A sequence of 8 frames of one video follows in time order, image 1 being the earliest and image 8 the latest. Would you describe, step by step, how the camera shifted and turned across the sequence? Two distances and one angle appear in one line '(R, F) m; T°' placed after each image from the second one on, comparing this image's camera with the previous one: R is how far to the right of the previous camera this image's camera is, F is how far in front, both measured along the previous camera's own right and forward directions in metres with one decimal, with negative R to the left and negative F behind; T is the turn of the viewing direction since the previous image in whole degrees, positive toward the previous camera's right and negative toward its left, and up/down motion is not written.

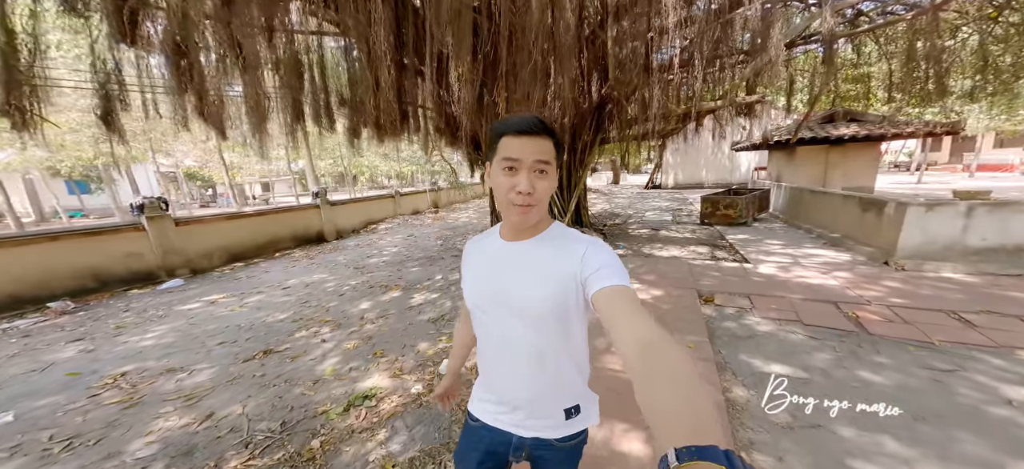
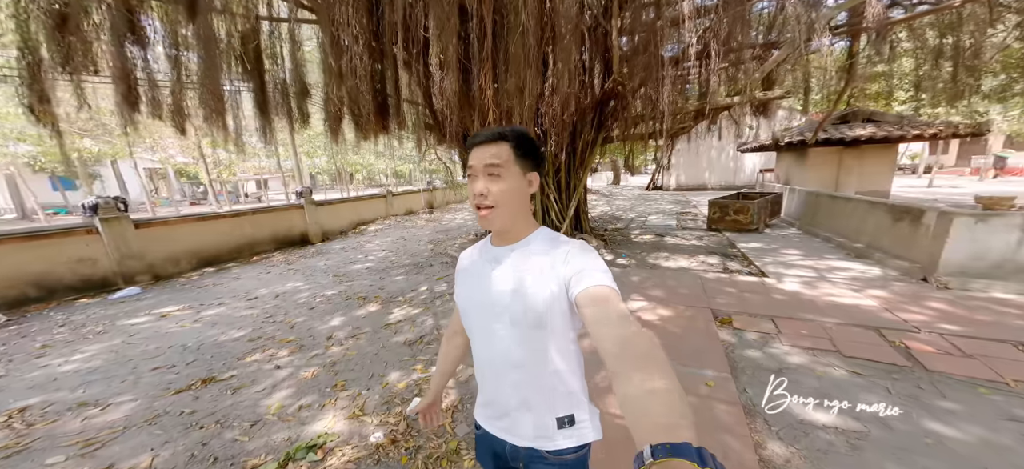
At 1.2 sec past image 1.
(+0.1, +0.4) m; 0°
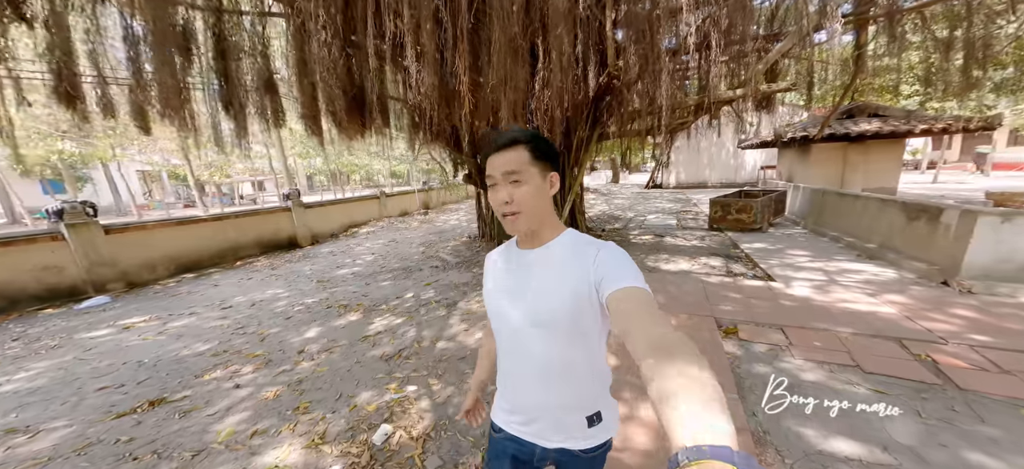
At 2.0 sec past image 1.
(+0.1, +0.2) m; 0°
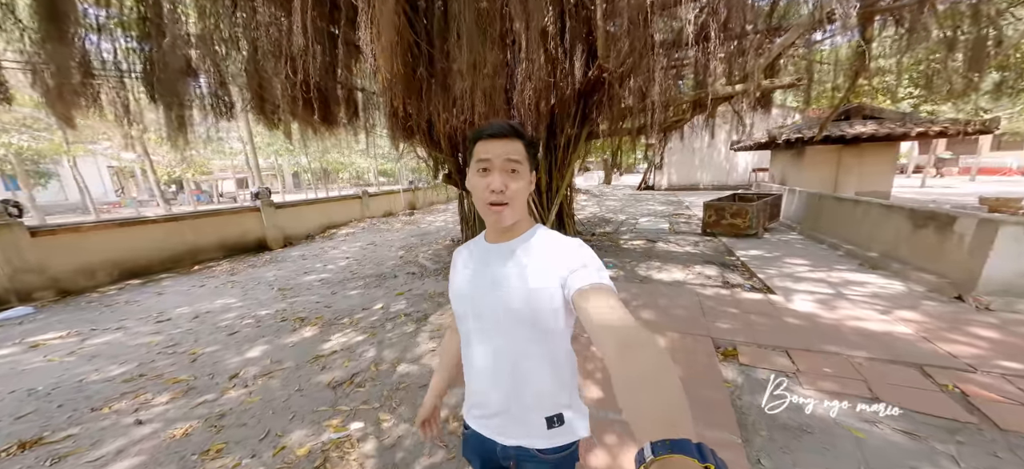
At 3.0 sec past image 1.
(+0.2, +0.3) m; +1°
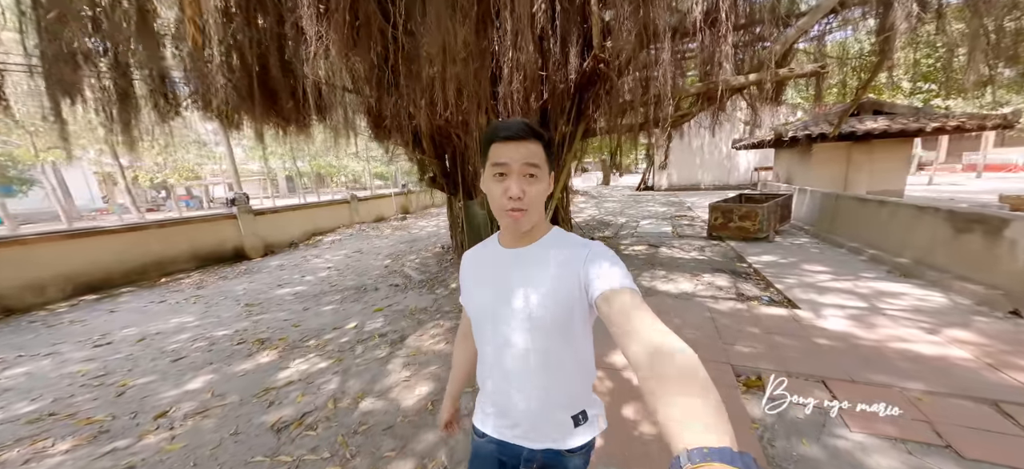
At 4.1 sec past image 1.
(+0.1, +0.4) m; 0°
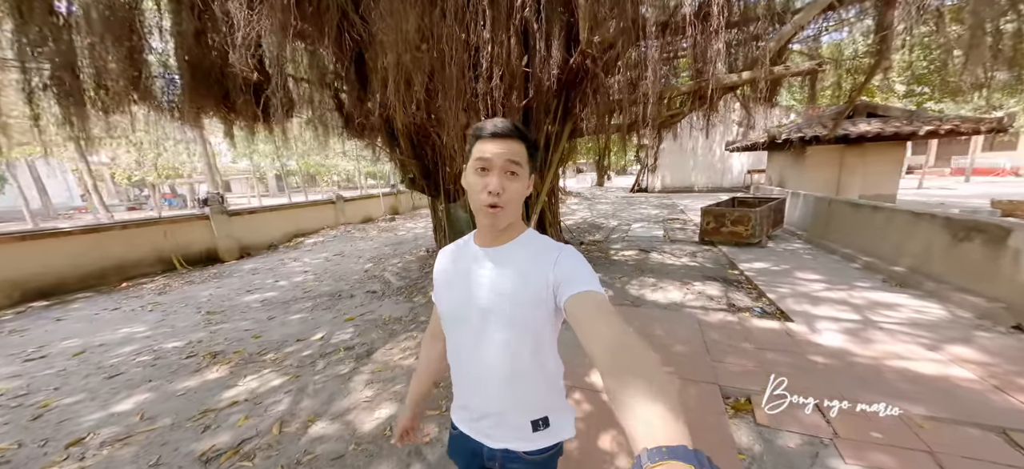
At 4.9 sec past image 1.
(+0.2, +0.2) m; +1°
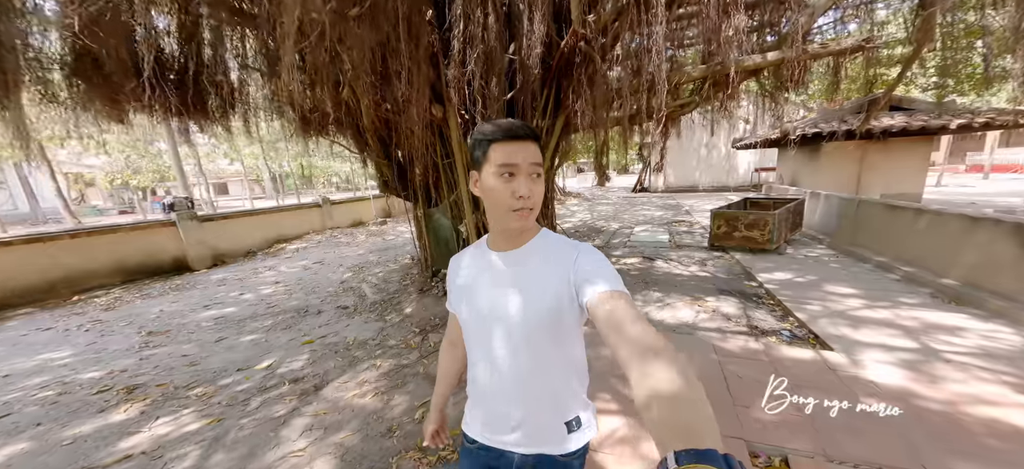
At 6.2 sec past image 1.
(+0.2, +0.5) m; 0°
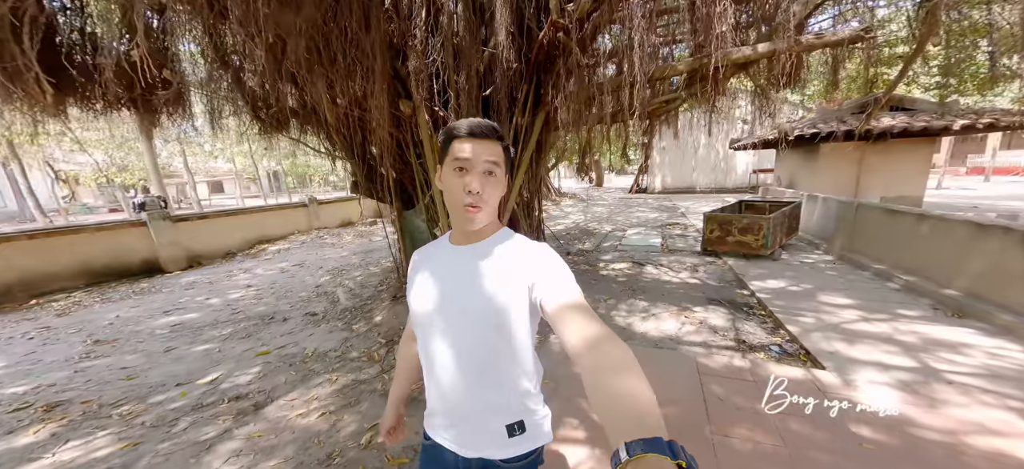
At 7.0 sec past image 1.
(+0.2, +0.2) m; 0°
